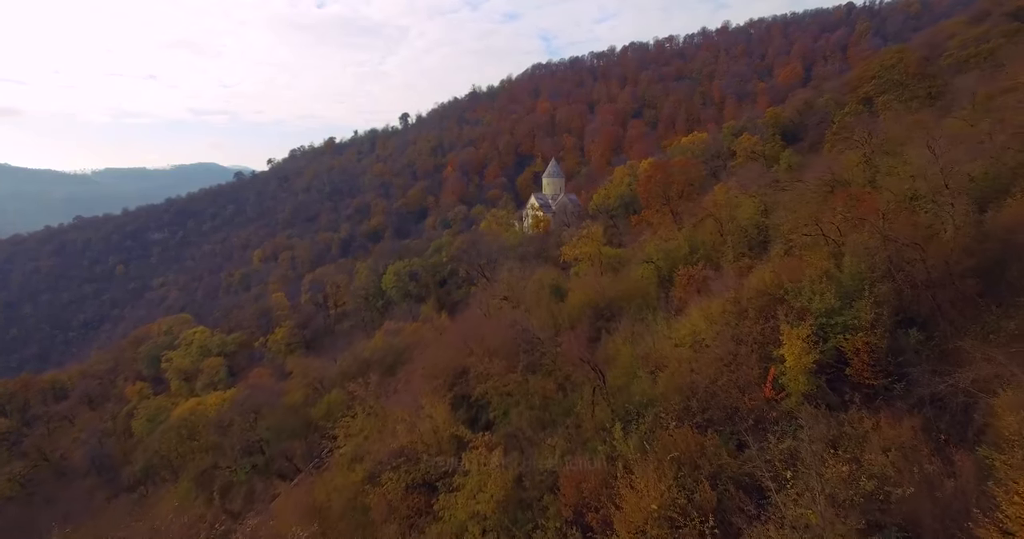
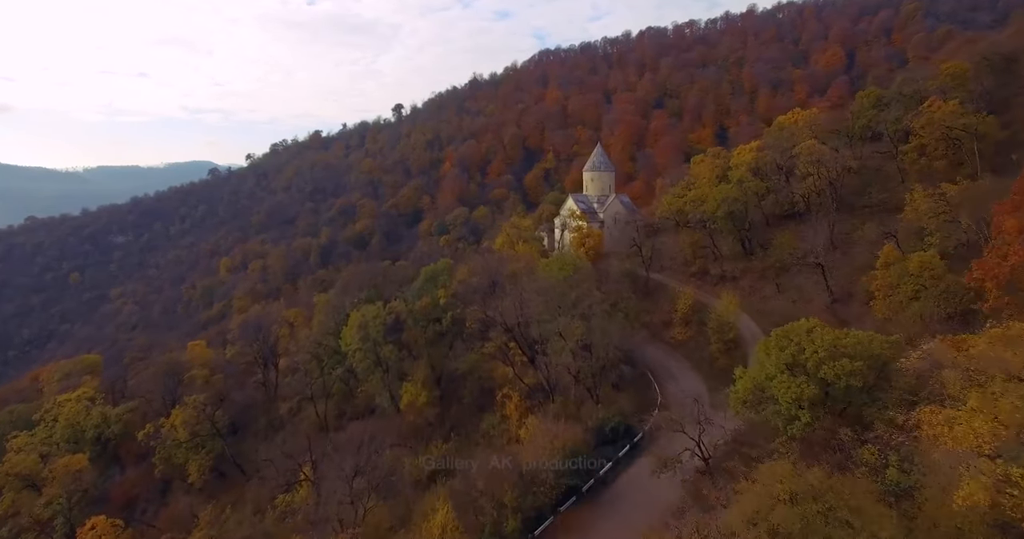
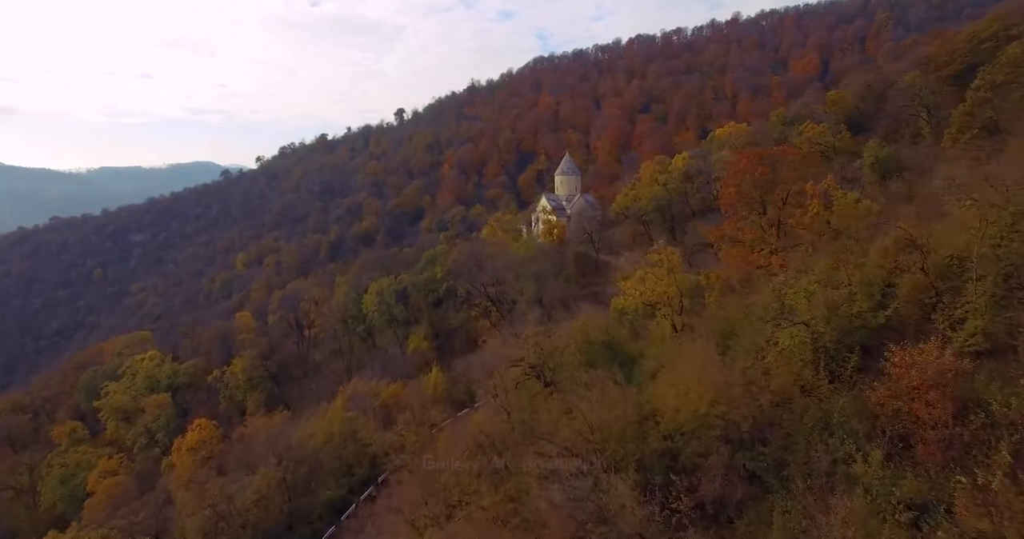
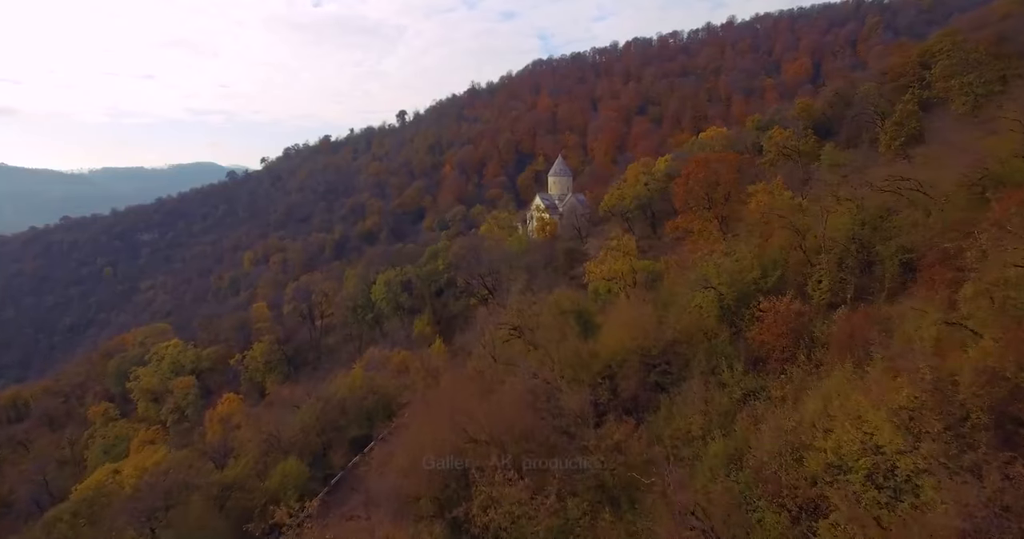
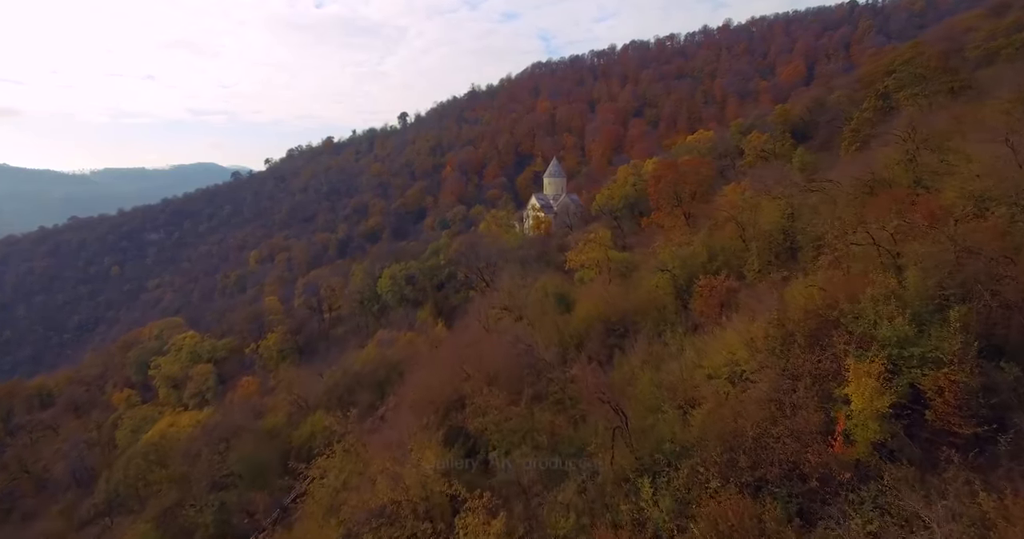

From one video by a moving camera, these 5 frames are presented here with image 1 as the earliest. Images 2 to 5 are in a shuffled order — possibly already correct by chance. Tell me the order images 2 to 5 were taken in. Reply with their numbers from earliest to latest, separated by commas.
5, 4, 3, 2
